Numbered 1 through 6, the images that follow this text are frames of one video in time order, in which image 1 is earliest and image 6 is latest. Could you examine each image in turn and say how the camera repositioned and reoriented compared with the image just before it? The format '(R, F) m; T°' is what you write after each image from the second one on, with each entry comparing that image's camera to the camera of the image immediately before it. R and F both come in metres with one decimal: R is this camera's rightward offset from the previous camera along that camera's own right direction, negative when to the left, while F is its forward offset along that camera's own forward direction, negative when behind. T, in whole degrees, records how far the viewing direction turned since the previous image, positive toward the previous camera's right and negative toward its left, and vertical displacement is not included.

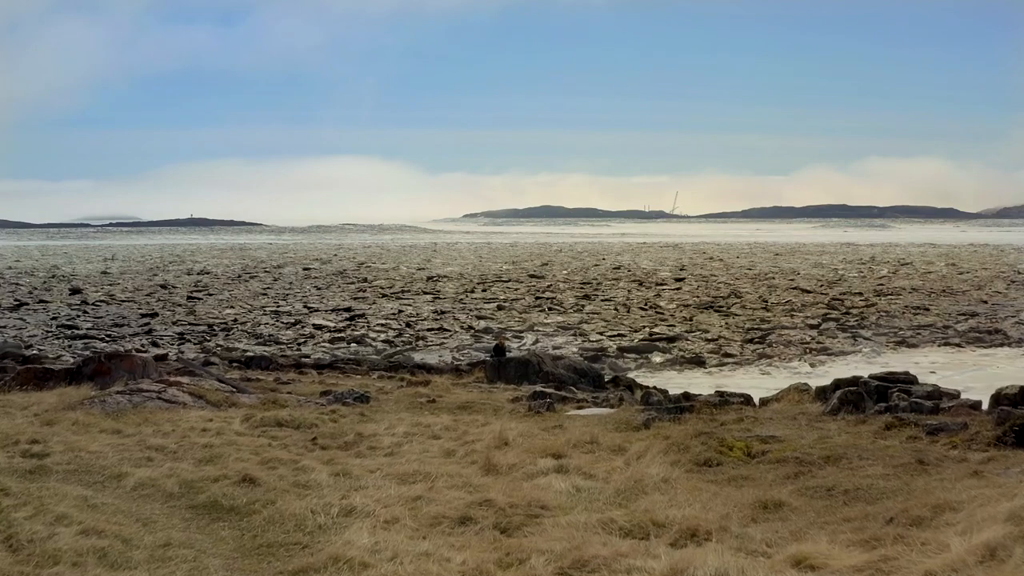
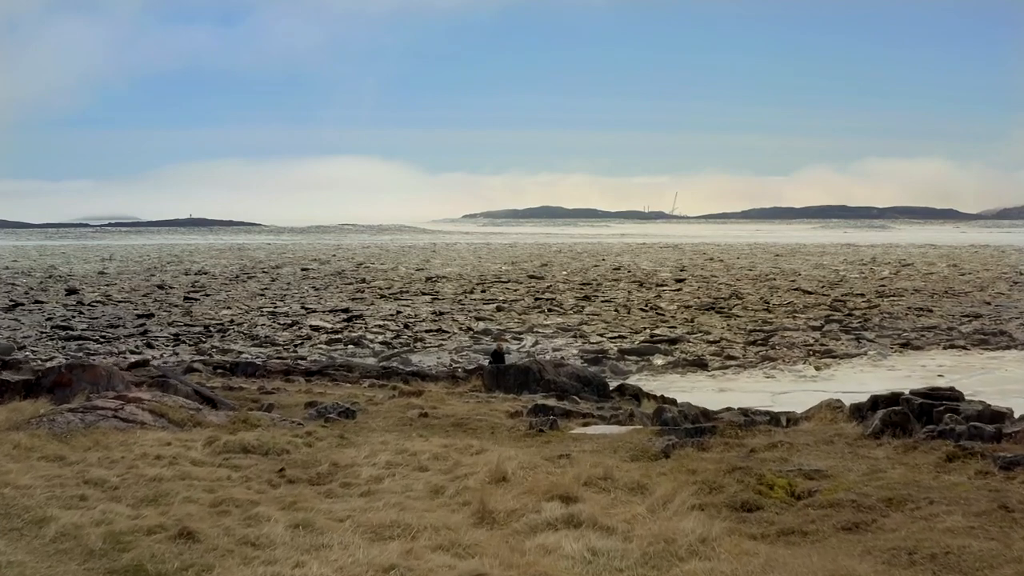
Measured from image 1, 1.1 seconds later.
(0.0, +0.3) m; 0°
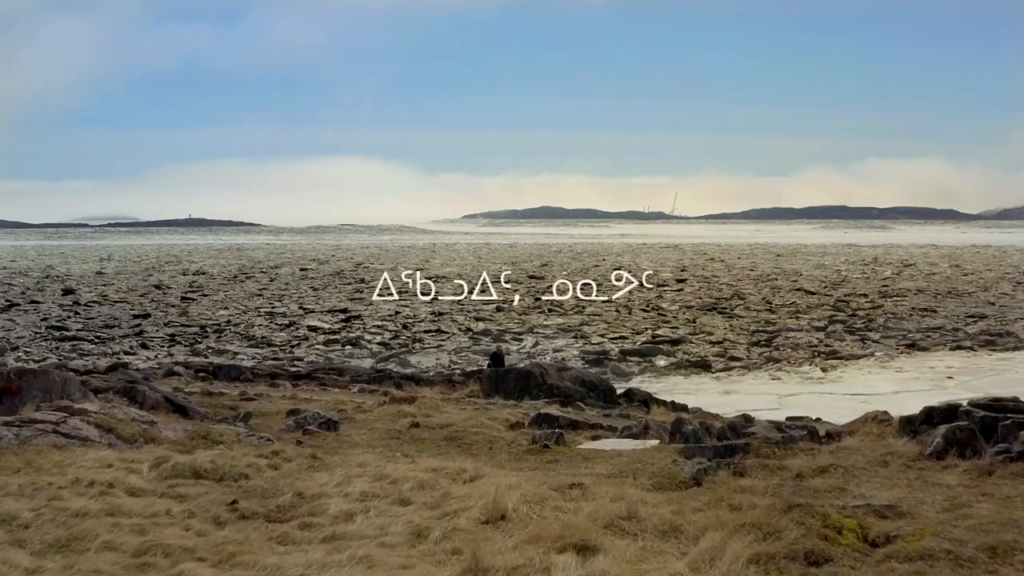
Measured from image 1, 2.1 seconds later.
(0.0, +0.3) m; 0°
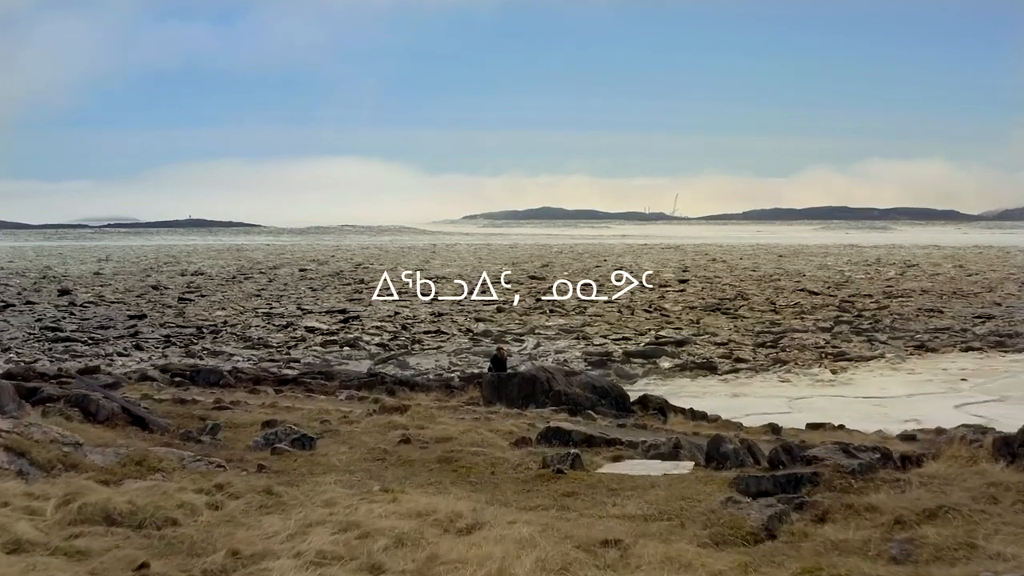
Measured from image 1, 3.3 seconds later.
(0.0, +0.4) m; 0°
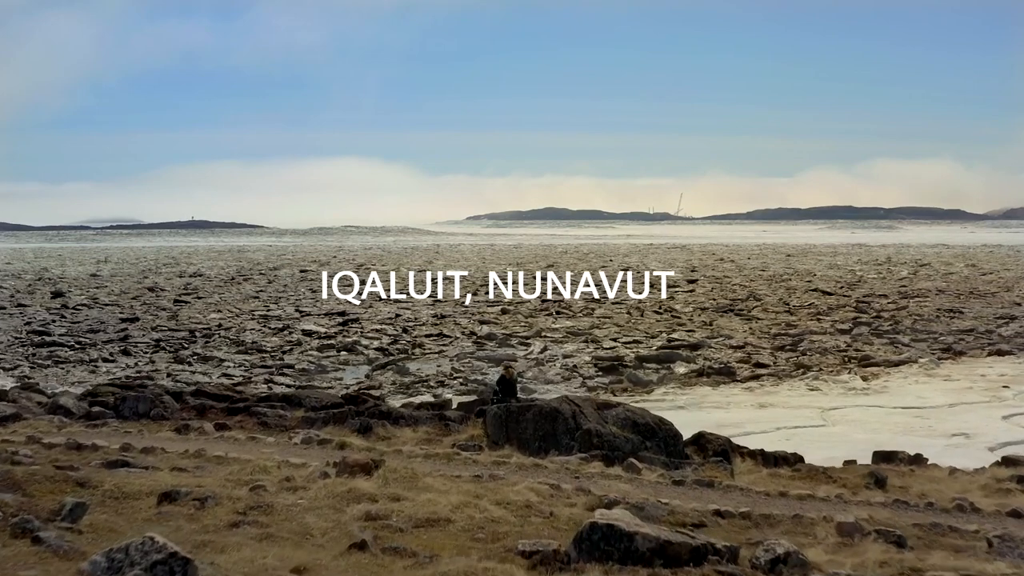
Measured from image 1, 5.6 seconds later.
(0.0, +1.0) m; 0°
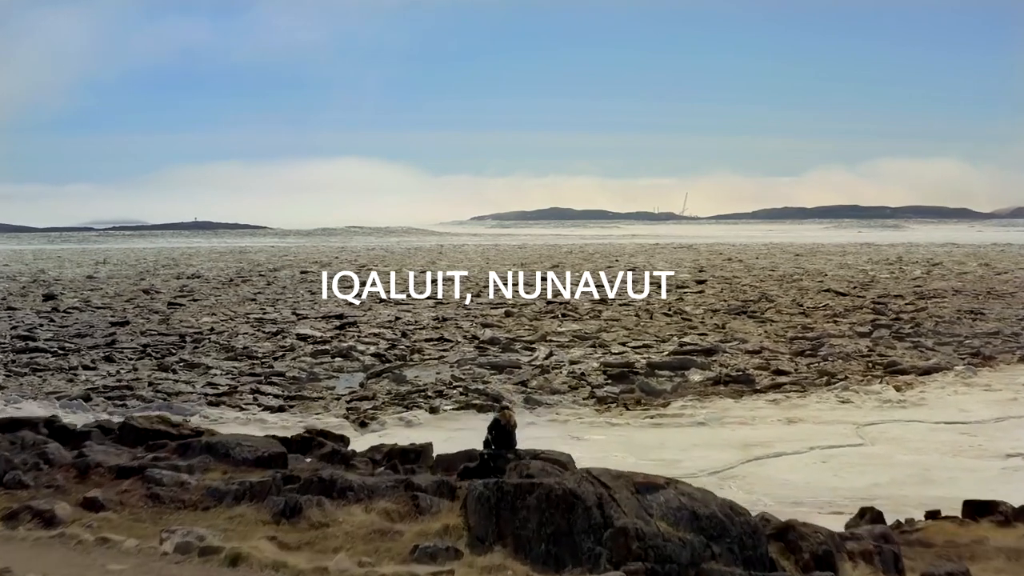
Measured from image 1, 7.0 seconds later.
(0.0, +1.0) m; 0°
